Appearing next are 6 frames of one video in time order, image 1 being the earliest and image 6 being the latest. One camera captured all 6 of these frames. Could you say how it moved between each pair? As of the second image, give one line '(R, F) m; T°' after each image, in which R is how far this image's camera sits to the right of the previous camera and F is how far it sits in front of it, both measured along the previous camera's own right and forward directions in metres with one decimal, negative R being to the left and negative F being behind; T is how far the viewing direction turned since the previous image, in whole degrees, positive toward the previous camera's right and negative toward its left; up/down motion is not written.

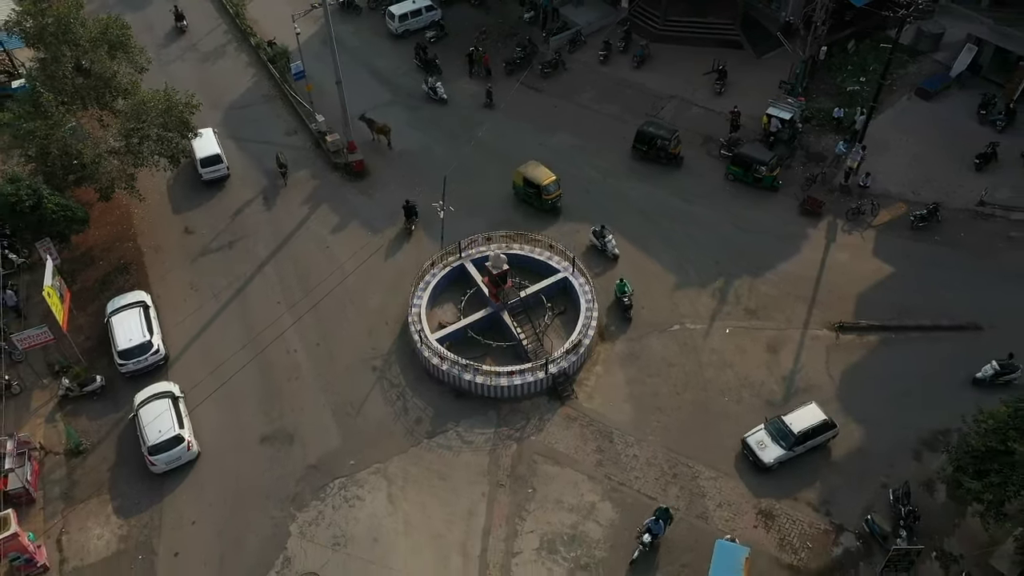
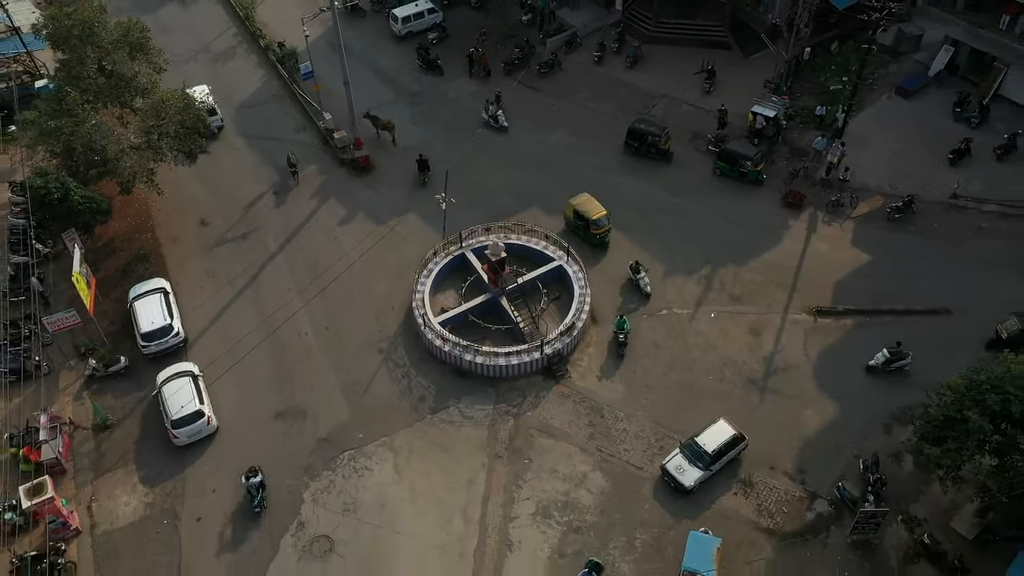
(+0.1, -2.0) m; 0°
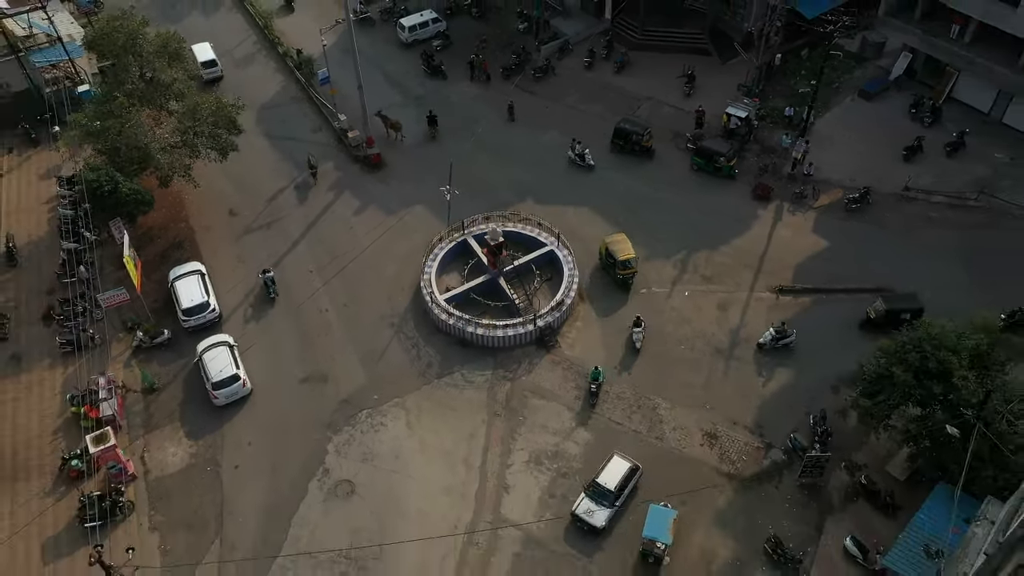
(+0.2, -4.2) m; 0°
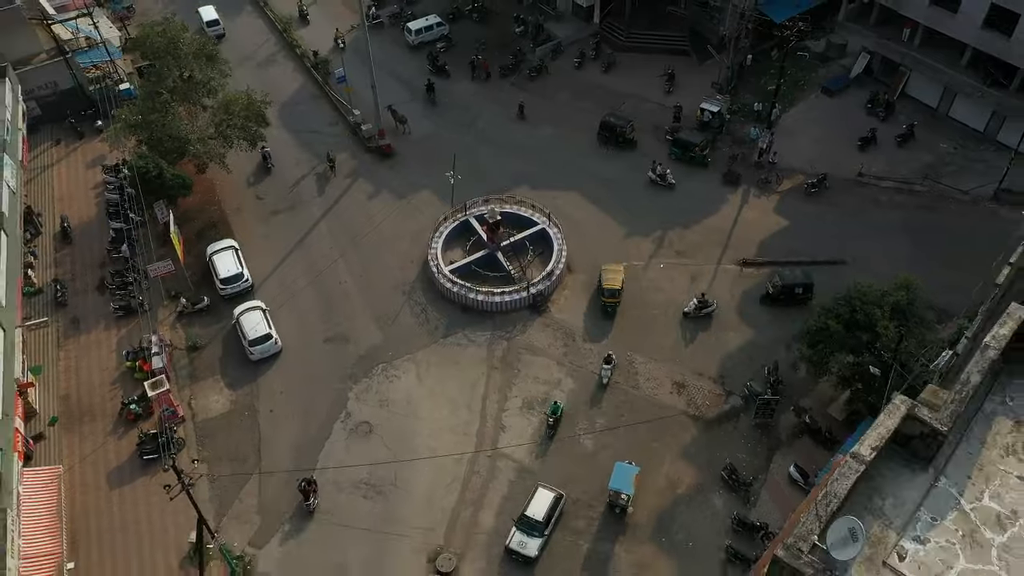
(+0.2, -5.0) m; 0°
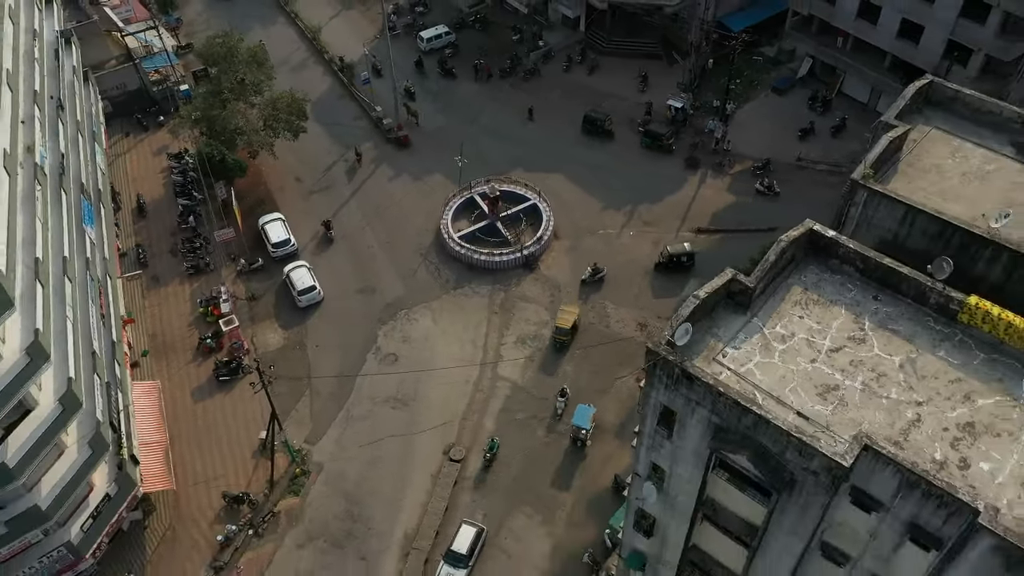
(+0.3, -9.3) m; 0°
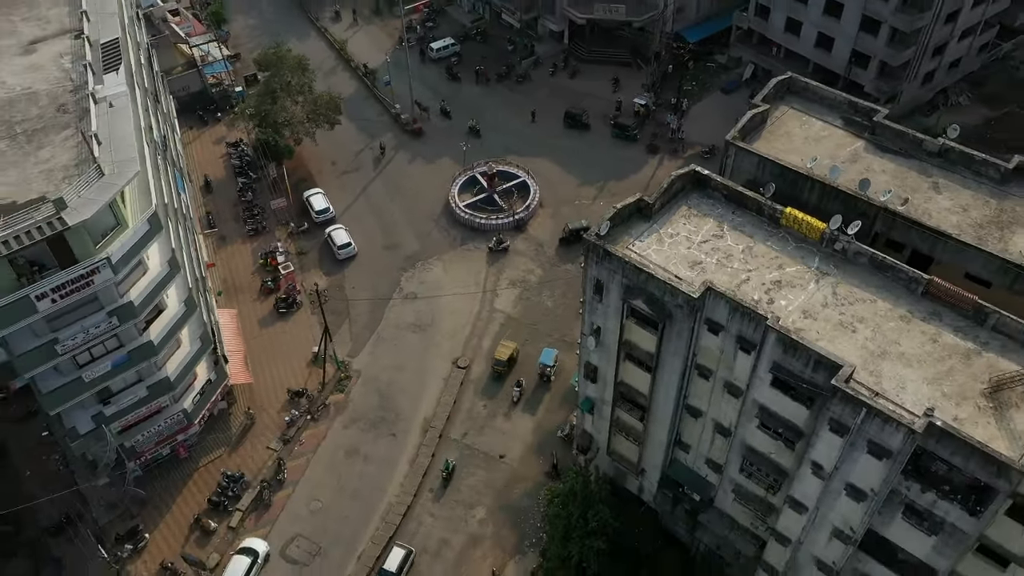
(+0.5, -12.7) m; 0°
